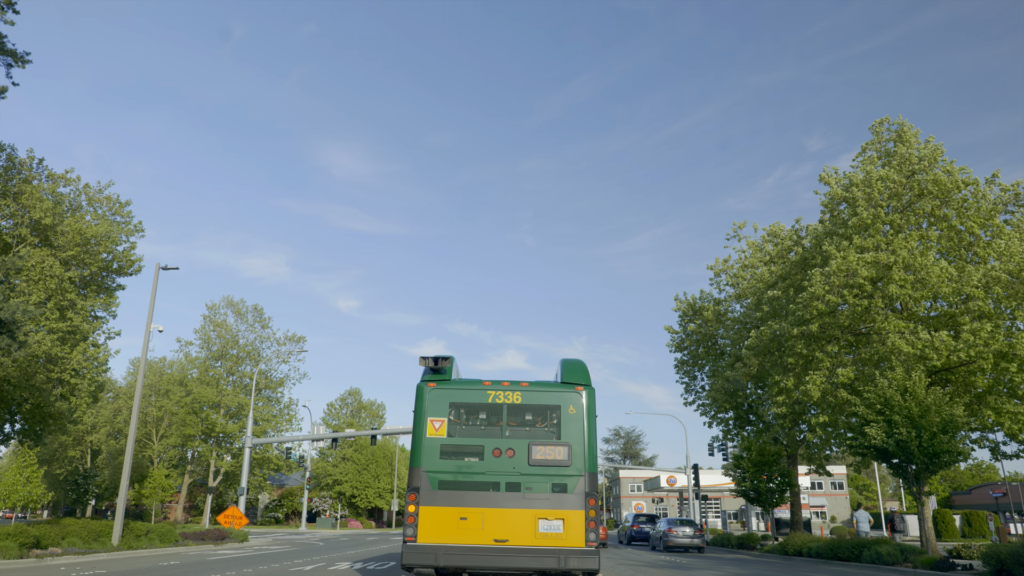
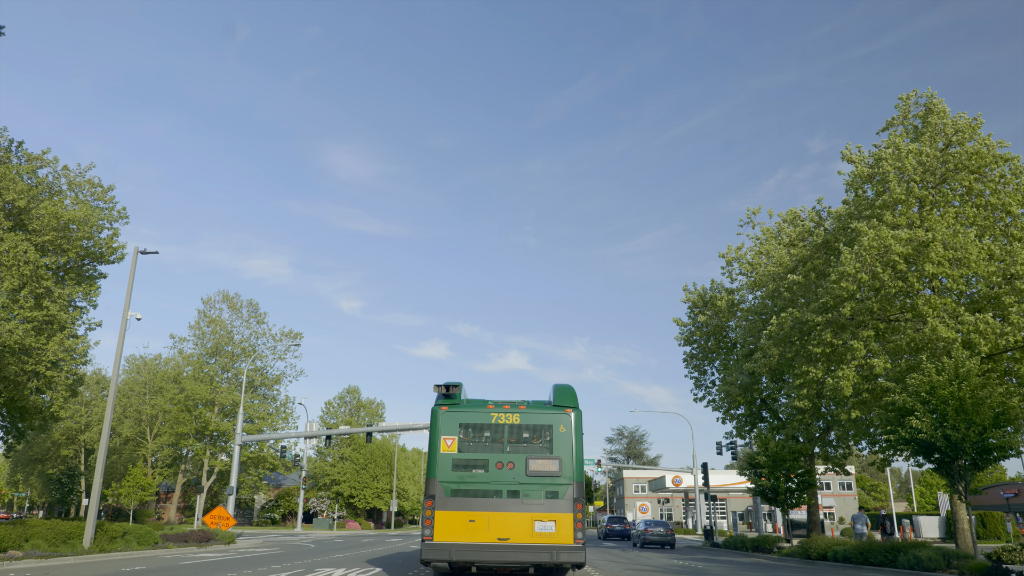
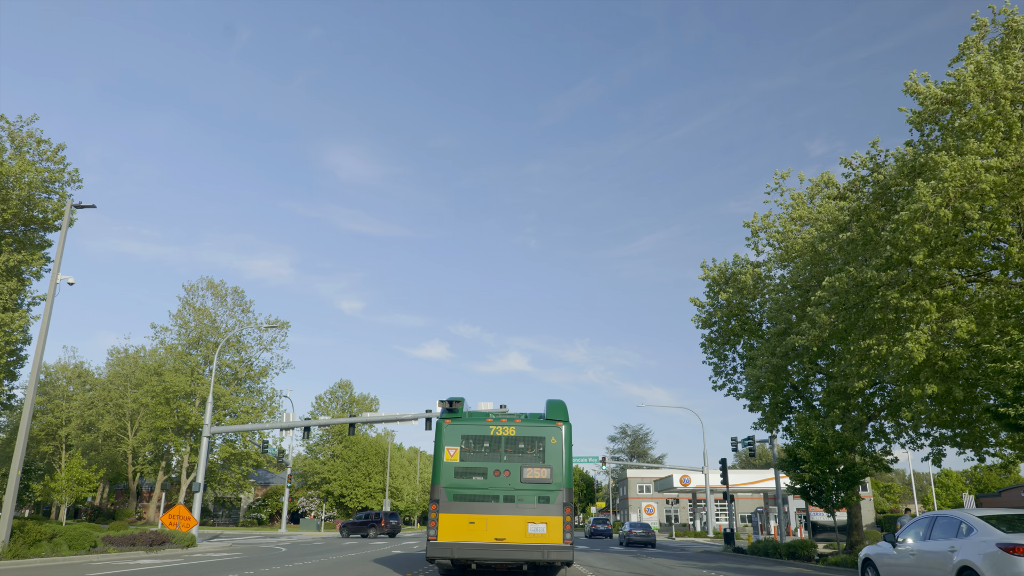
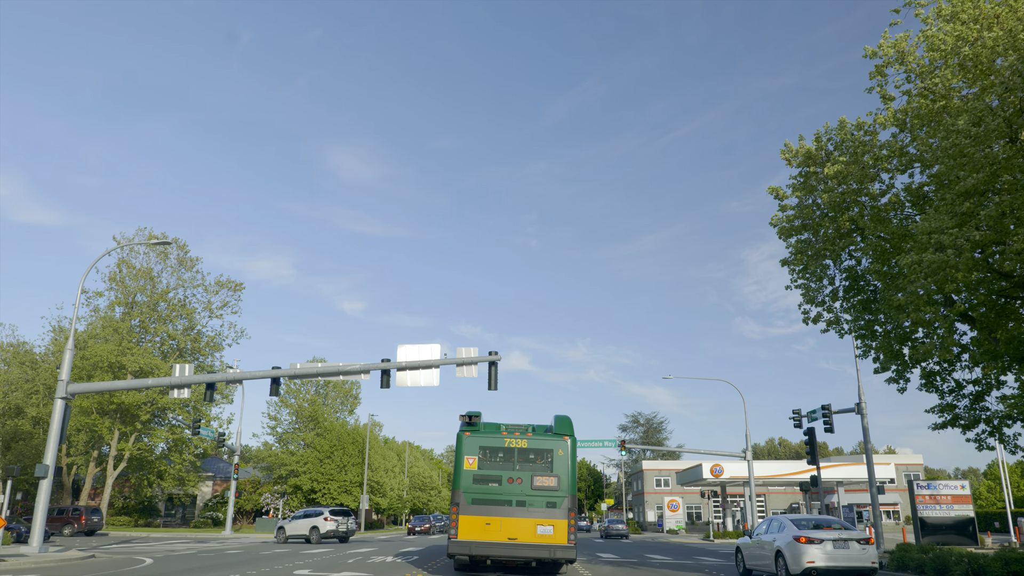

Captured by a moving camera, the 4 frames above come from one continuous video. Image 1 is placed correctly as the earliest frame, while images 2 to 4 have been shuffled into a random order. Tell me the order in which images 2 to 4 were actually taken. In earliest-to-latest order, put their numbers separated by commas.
2, 3, 4
